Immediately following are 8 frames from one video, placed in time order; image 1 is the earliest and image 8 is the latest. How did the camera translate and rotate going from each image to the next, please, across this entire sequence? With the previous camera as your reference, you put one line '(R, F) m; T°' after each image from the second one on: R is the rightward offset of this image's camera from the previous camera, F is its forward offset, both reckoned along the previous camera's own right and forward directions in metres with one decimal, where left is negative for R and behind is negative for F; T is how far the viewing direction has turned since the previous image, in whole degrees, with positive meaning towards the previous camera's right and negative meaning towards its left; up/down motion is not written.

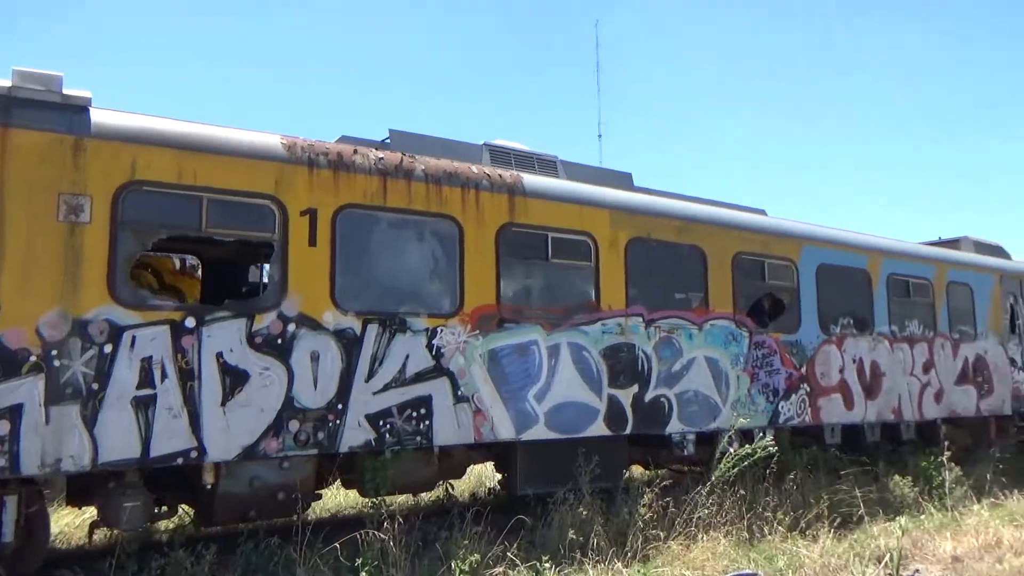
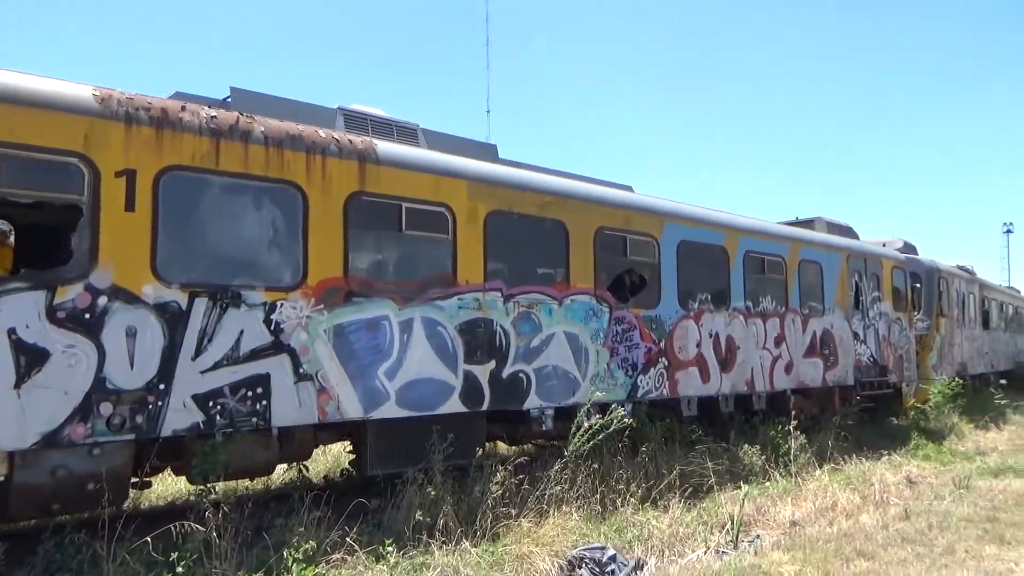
(+0.3, +0.2) m; +8°
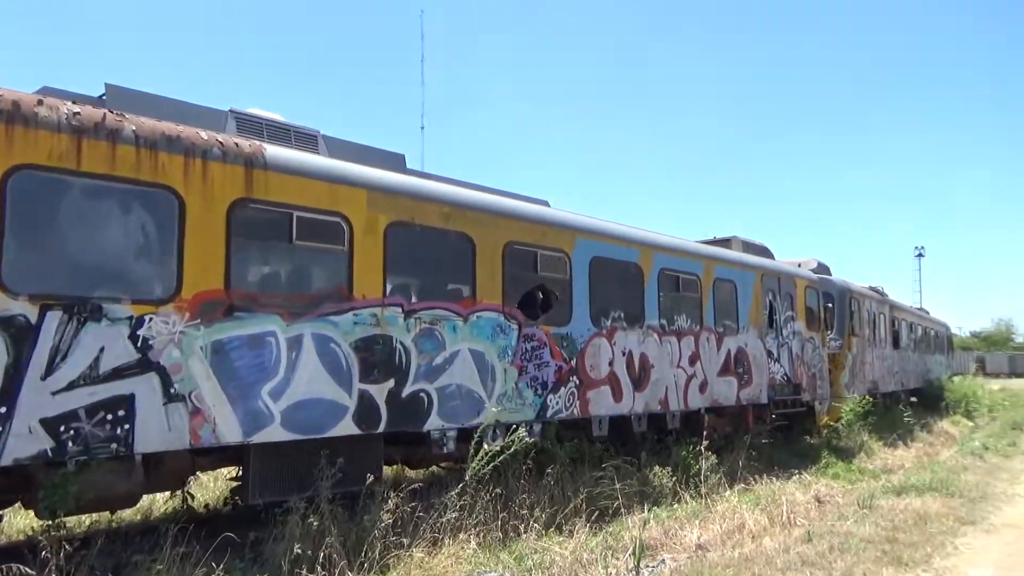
(+0.3, +0.3) m; +5°
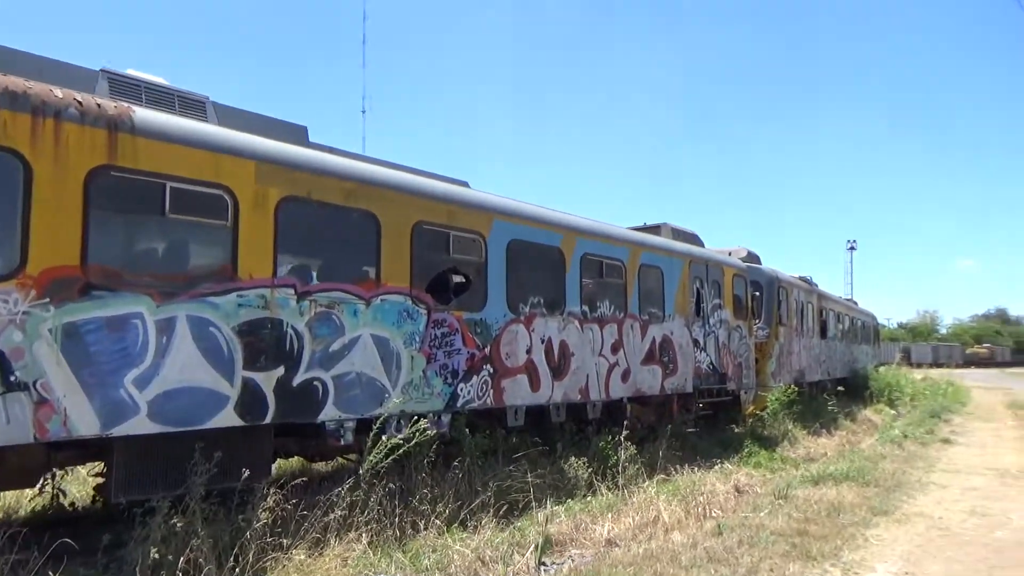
(+0.4, +0.4) m; +4°
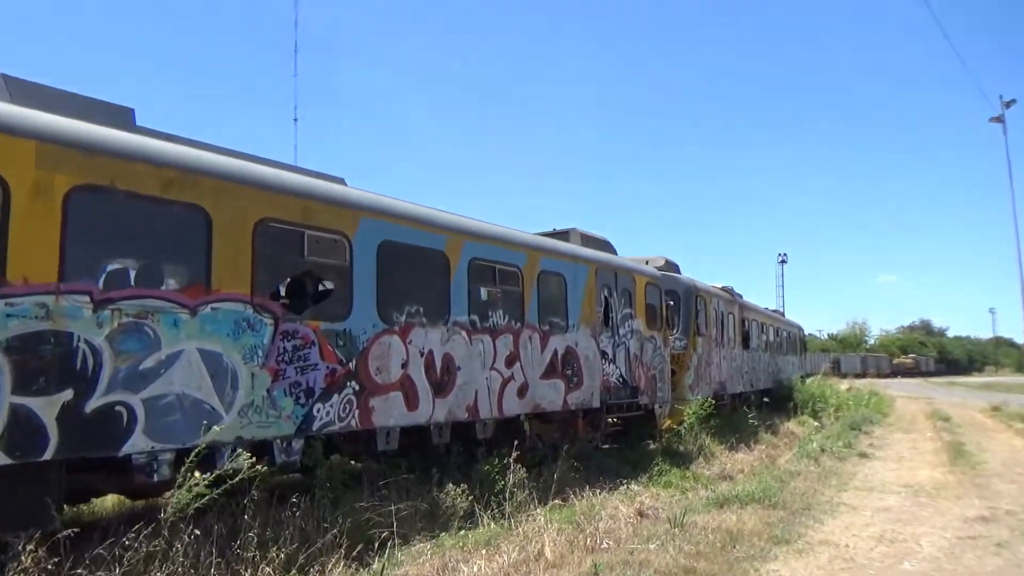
(+0.7, +0.9) m; +4°
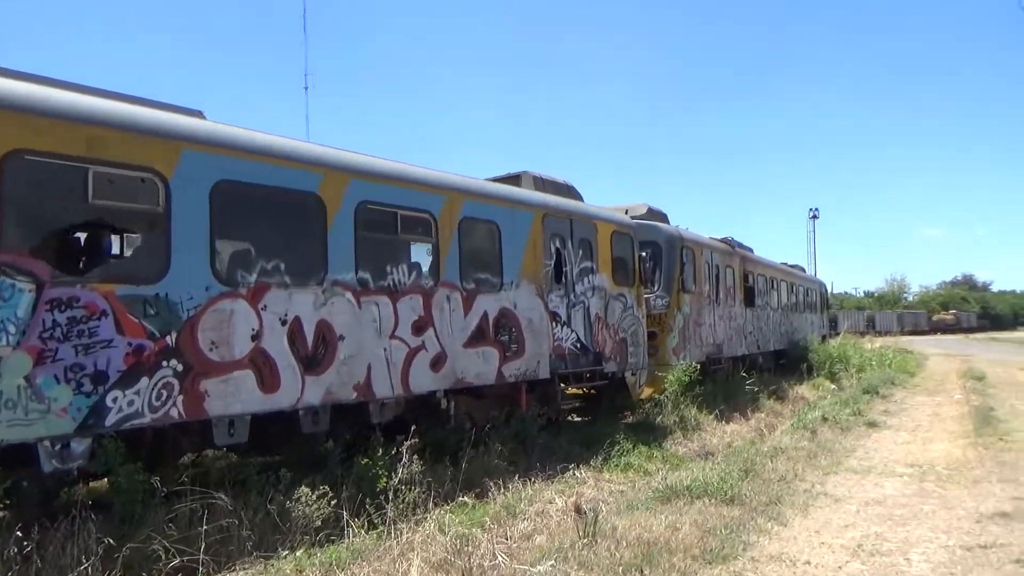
(+1.3, +1.8) m; -3°
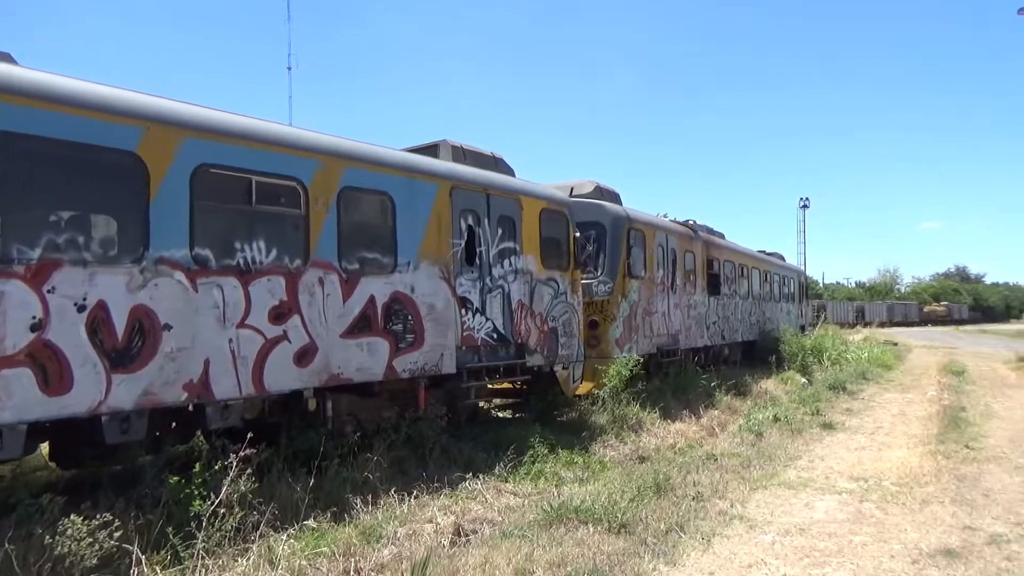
(+1.1, +1.2) m; 0°
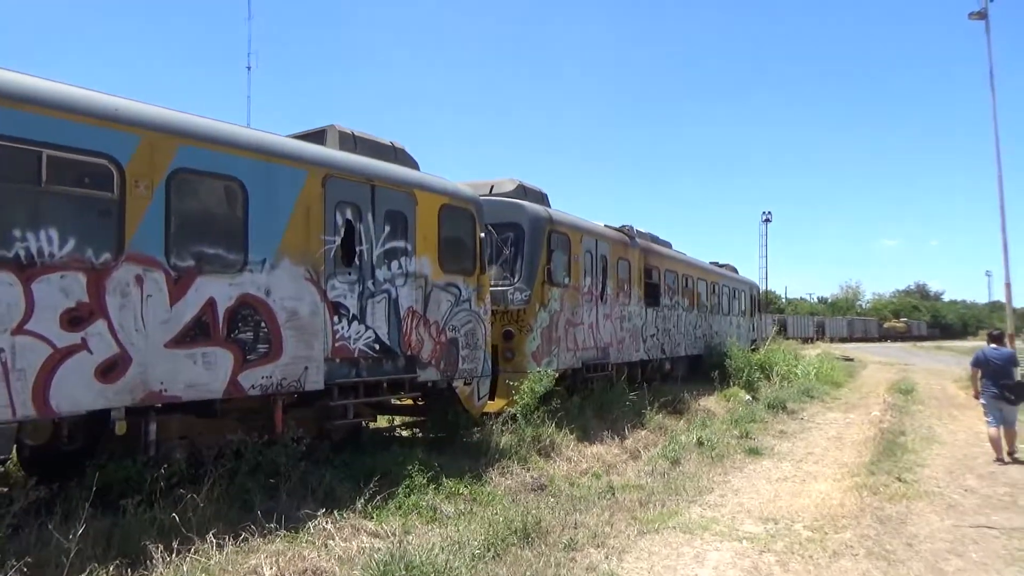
(+0.9, +1.1) m; +2°
